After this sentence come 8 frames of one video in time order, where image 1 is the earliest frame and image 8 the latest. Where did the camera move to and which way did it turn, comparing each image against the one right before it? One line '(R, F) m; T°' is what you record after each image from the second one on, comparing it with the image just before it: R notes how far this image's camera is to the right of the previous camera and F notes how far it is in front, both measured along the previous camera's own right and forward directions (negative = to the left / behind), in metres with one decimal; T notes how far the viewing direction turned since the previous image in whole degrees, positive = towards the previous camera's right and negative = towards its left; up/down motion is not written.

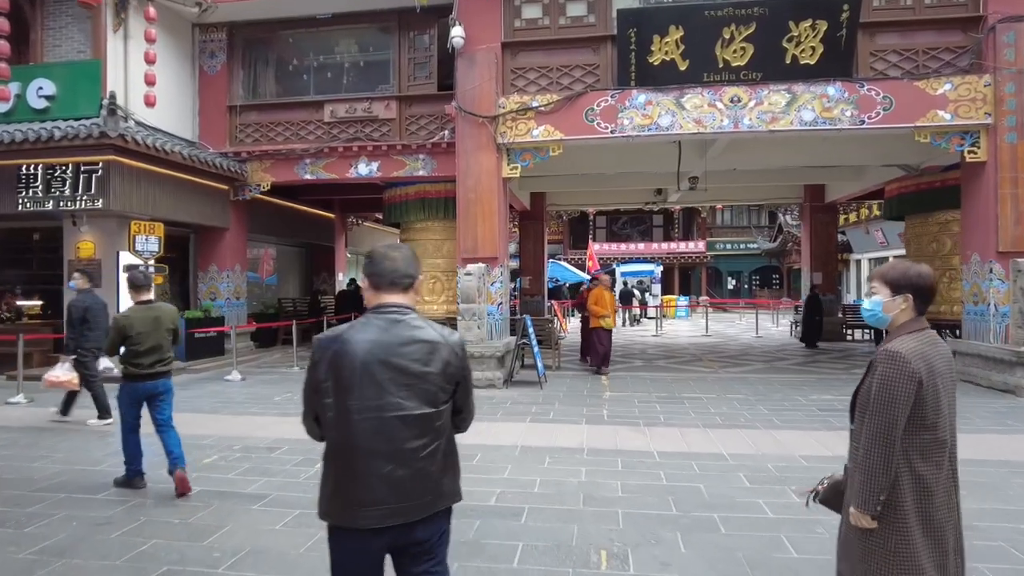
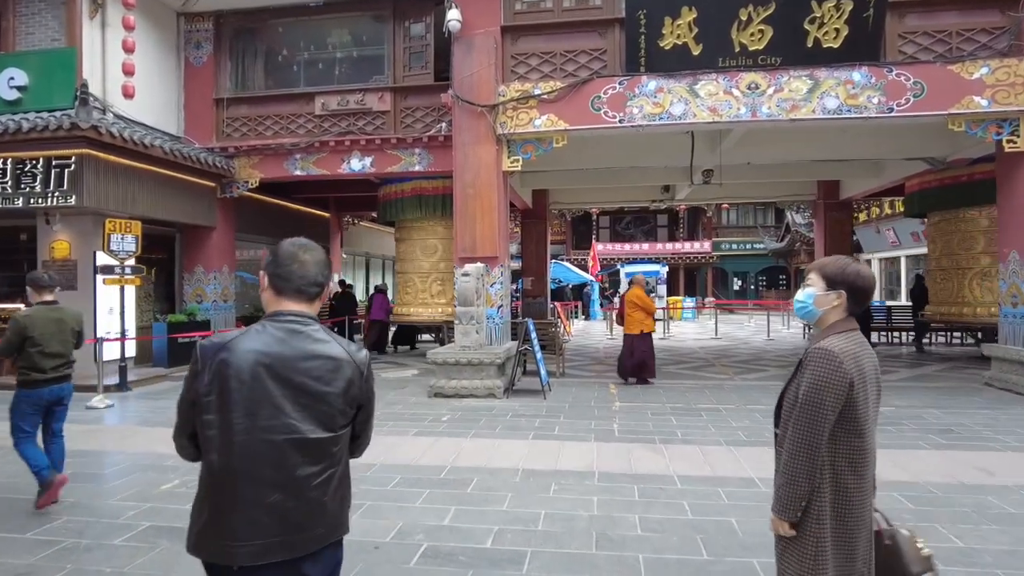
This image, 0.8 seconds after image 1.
(0.0, +0.6) m; 0°
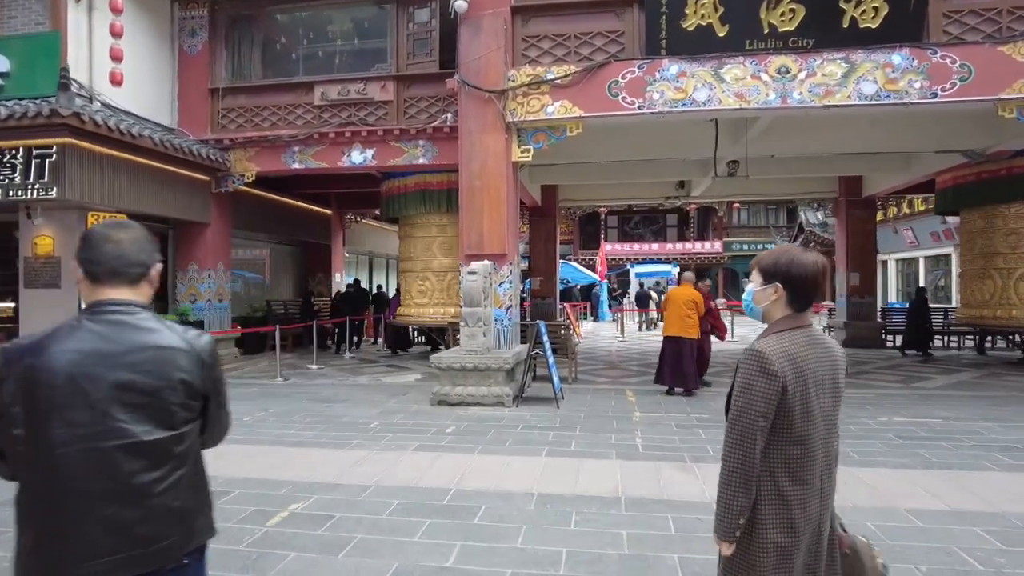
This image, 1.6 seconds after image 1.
(-0.1, +0.6) m; 0°
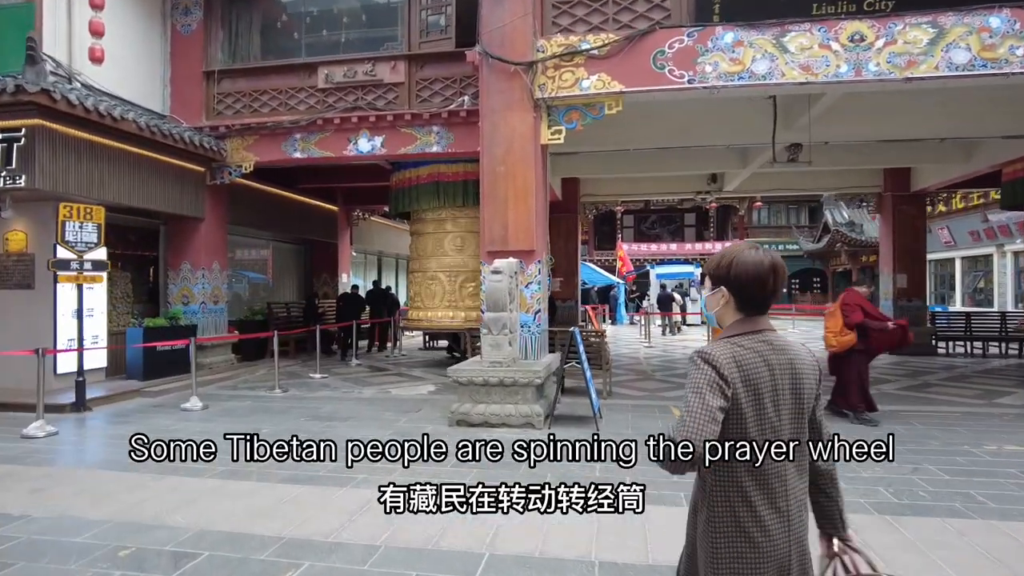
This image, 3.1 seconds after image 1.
(-0.2, +1.0) m; -1°
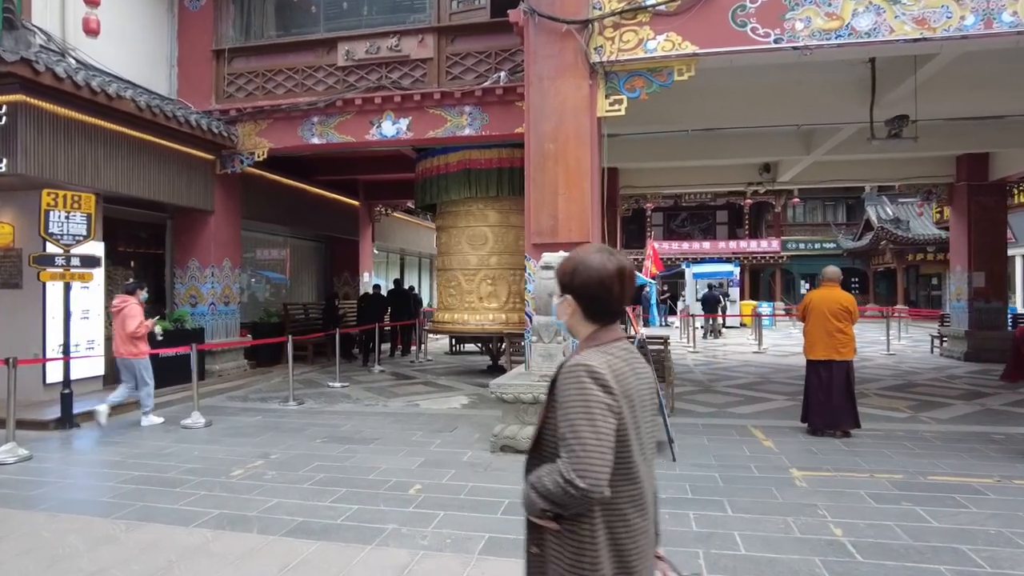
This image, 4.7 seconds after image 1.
(-0.3, +1.0) m; -2°
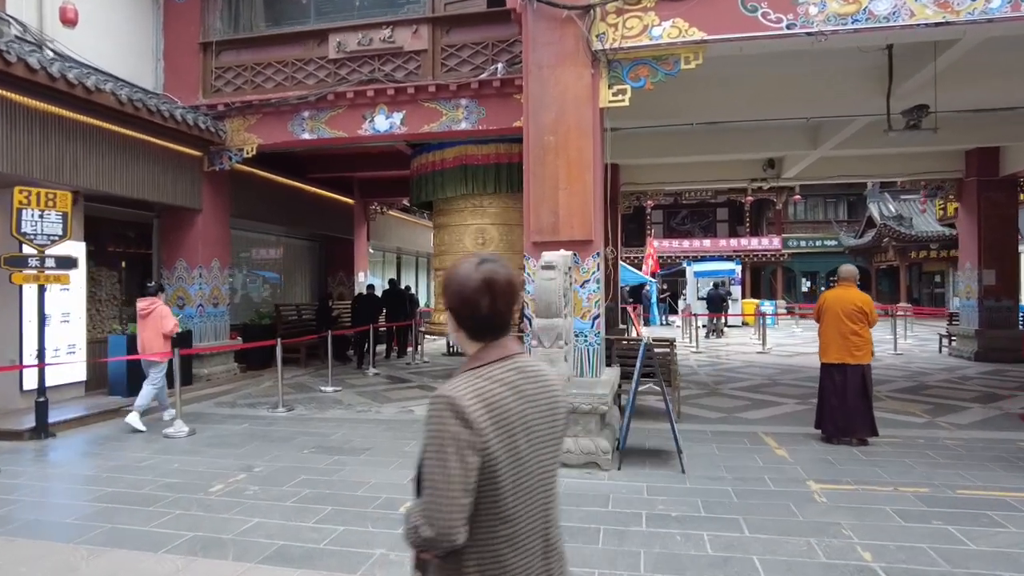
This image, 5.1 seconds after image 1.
(0.0, +0.3) m; 0°
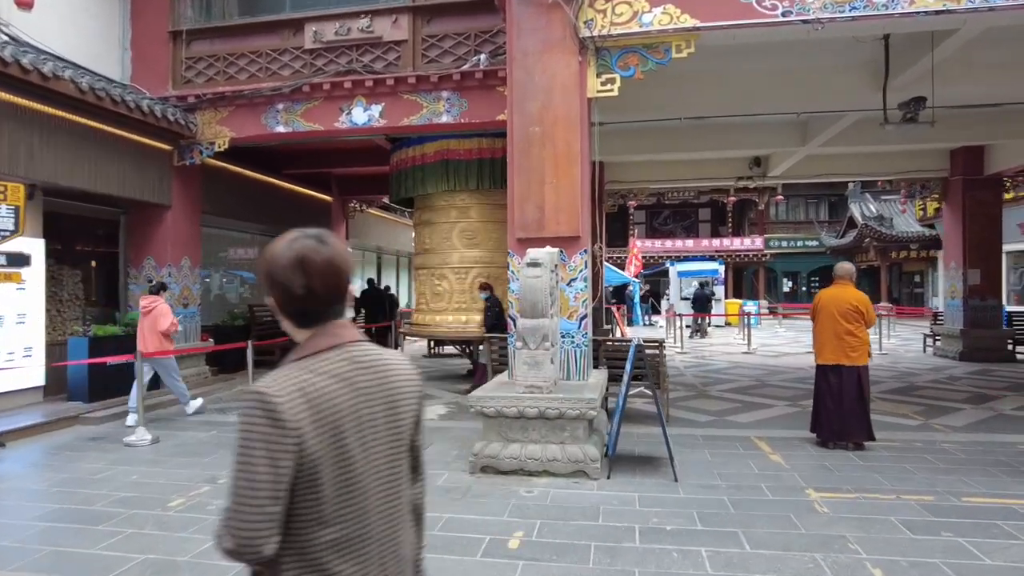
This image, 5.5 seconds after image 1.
(0.0, +0.3) m; +2°
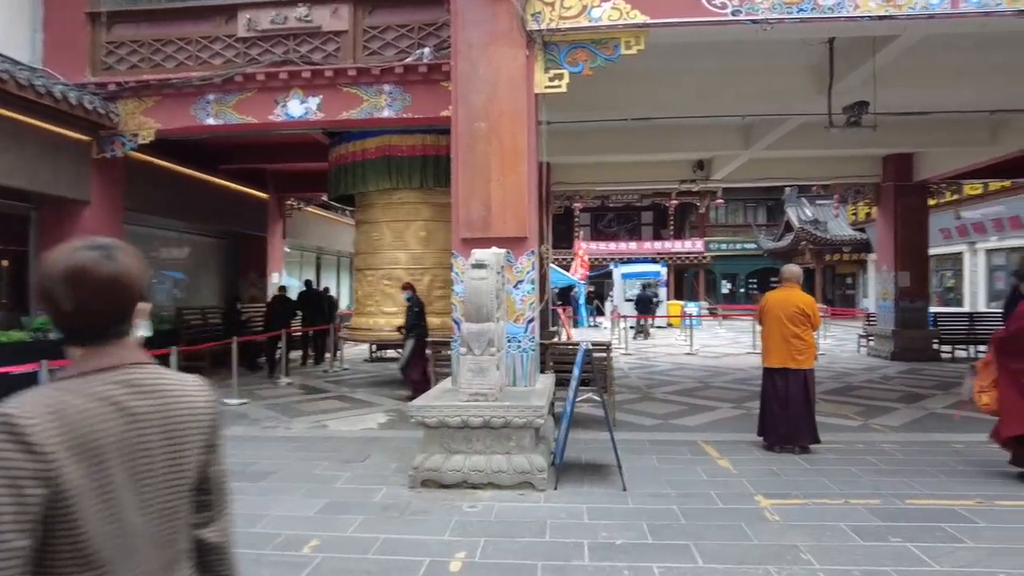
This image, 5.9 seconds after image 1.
(0.0, +0.2) m; +5°
